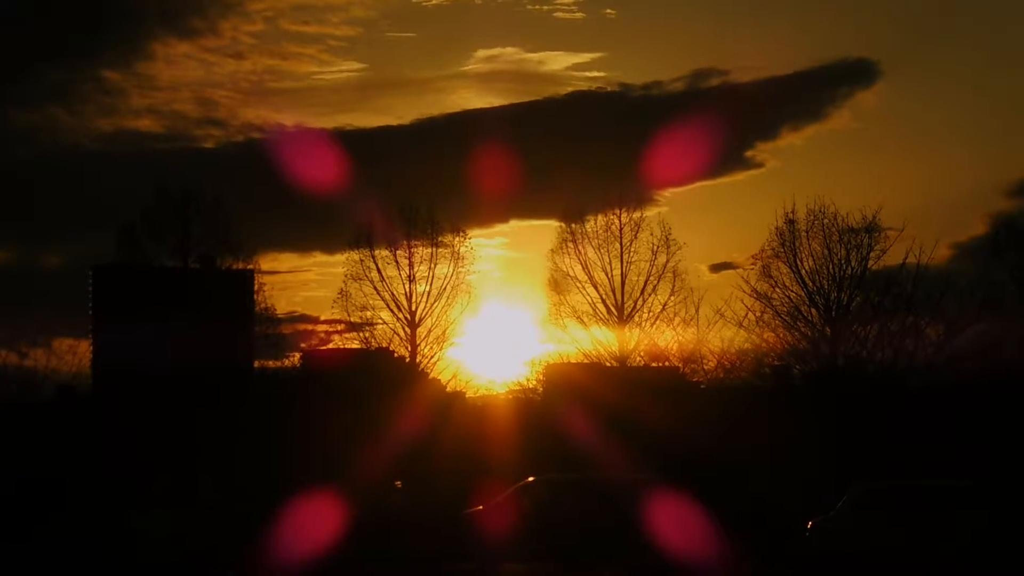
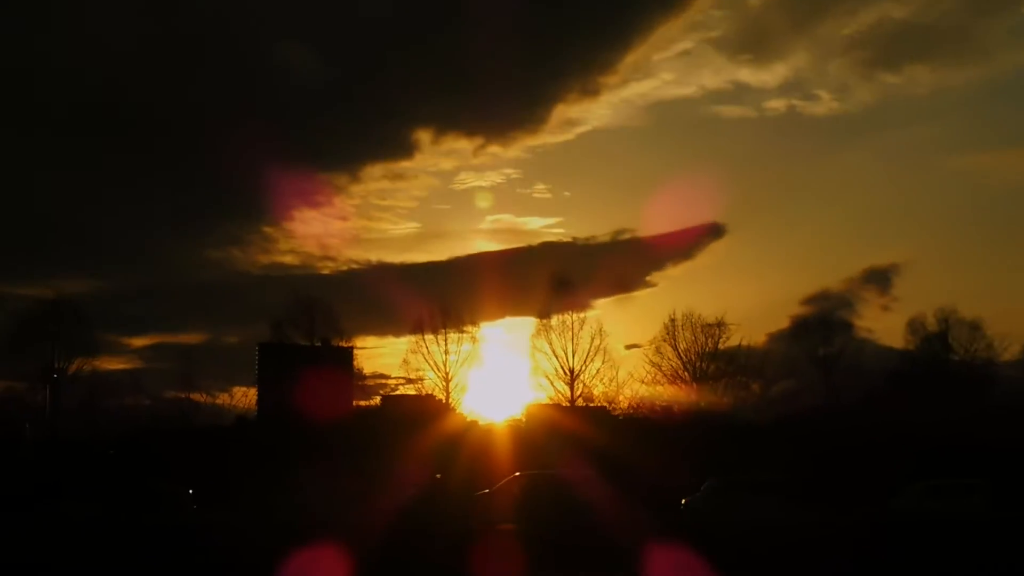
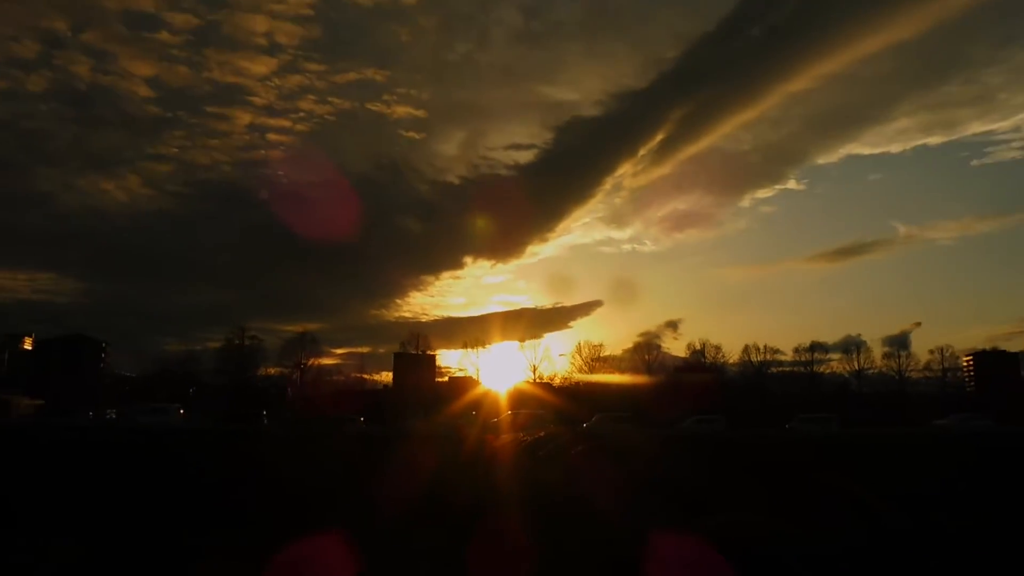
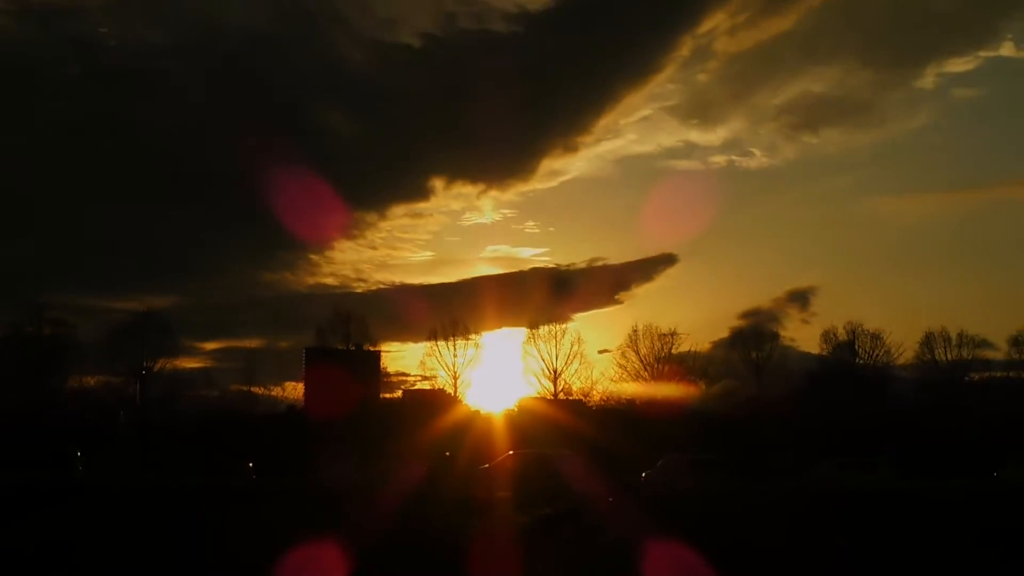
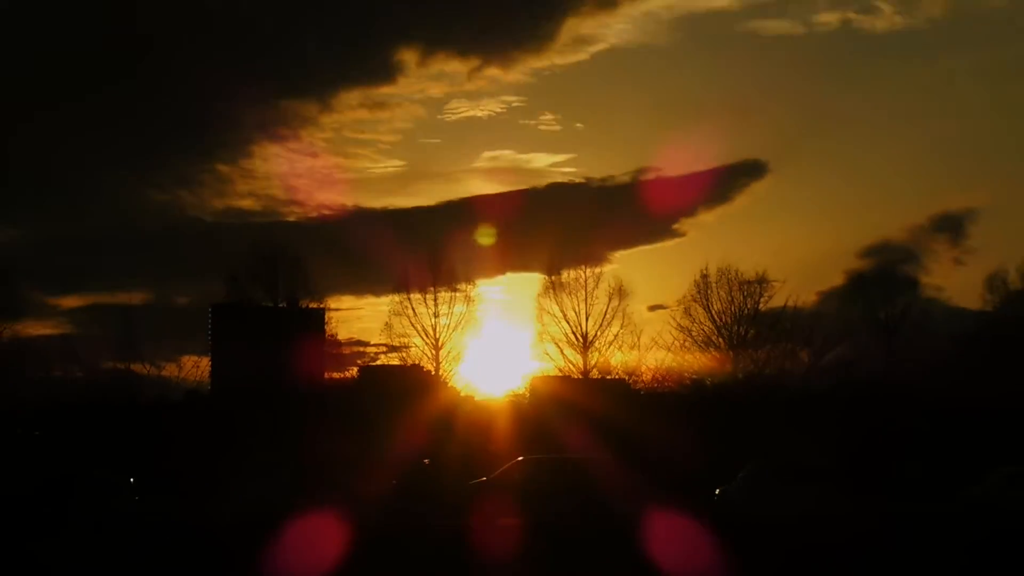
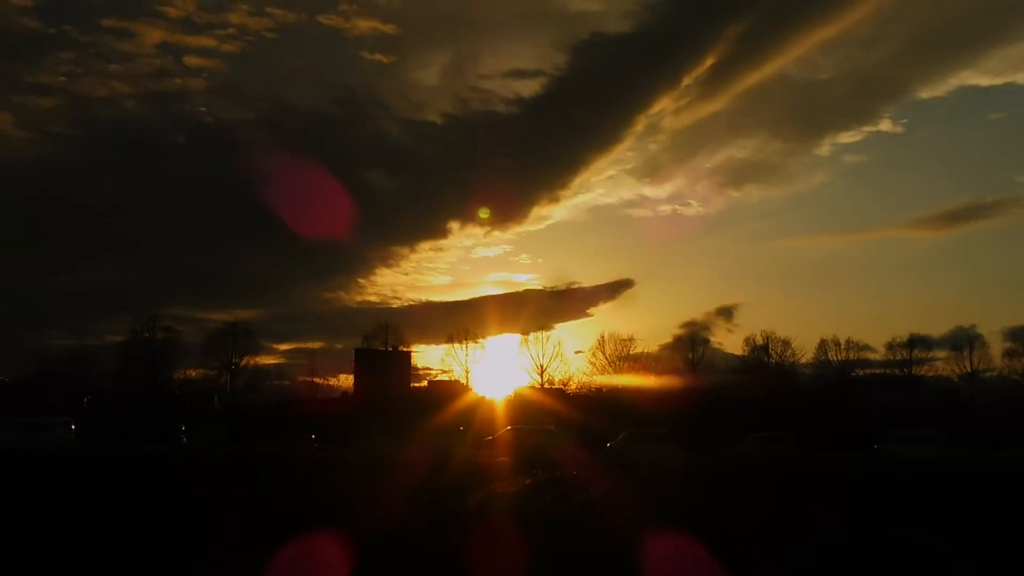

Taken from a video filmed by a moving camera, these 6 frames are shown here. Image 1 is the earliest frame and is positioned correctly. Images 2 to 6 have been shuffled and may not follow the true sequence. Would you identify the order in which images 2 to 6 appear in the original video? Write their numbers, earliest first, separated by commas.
5, 2, 4, 6, 3
